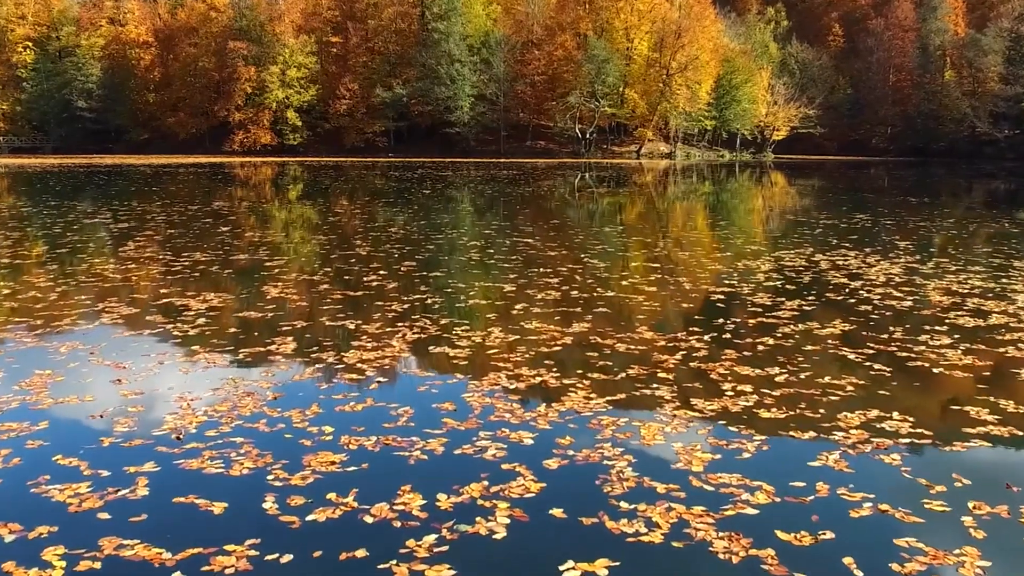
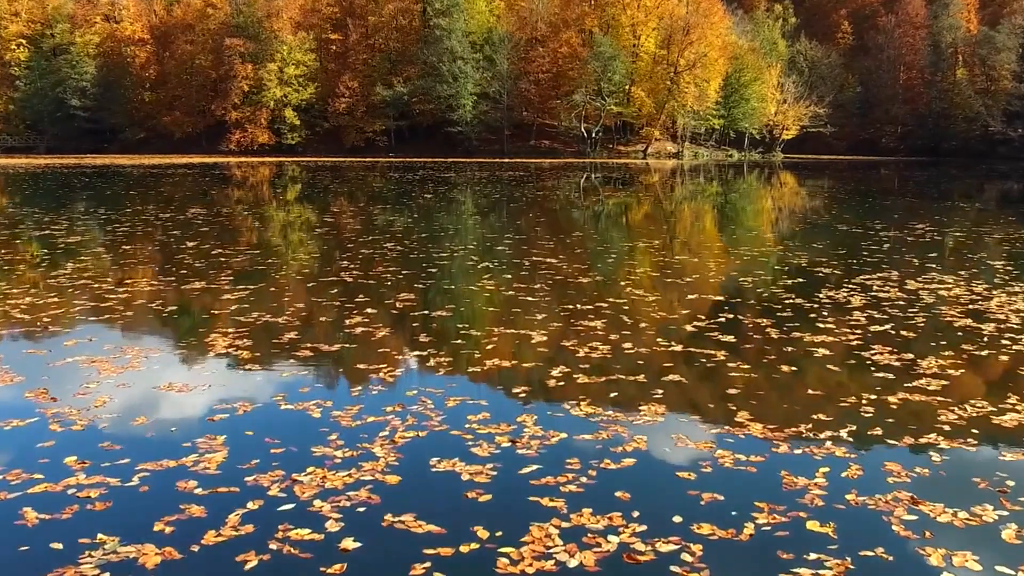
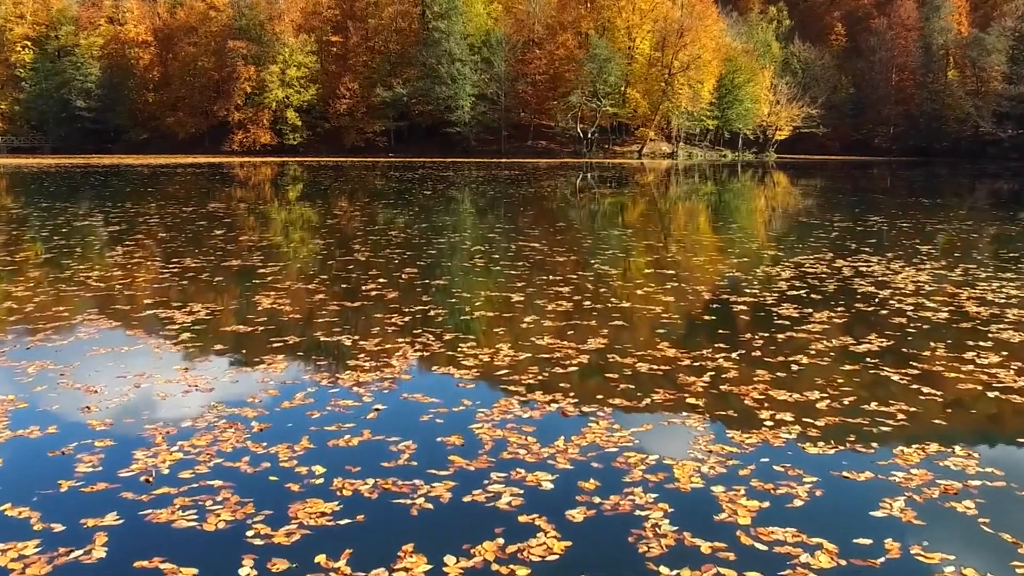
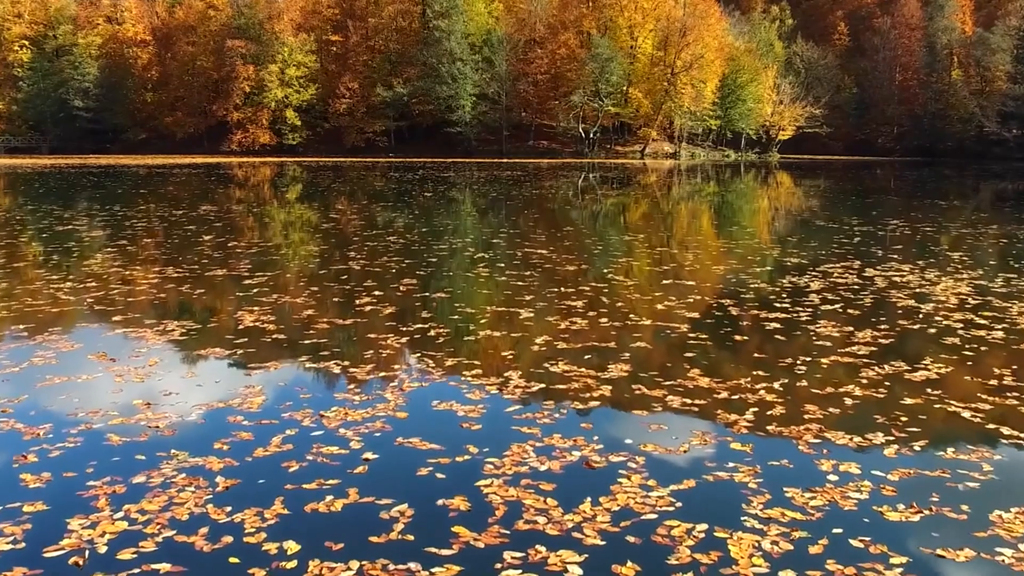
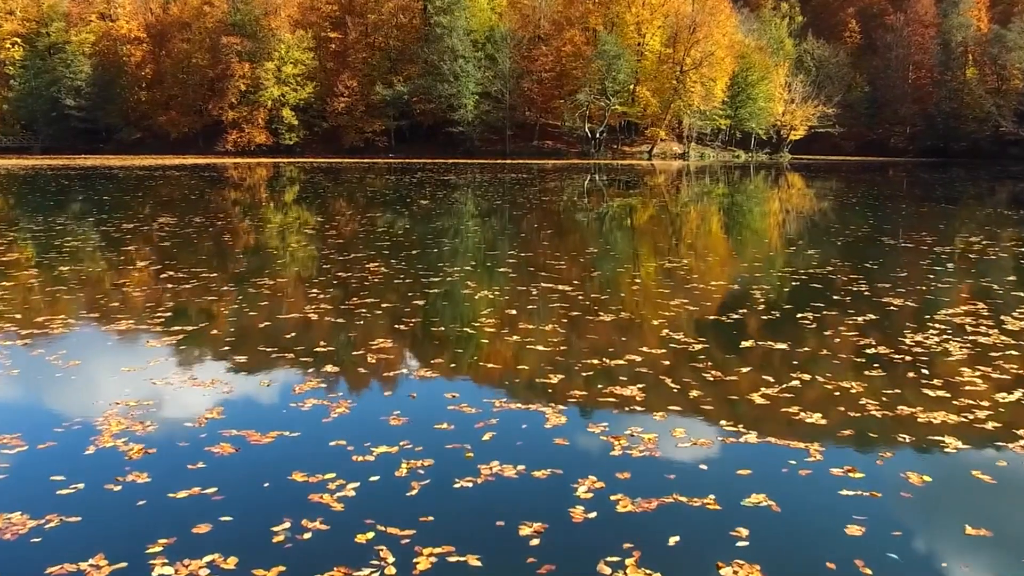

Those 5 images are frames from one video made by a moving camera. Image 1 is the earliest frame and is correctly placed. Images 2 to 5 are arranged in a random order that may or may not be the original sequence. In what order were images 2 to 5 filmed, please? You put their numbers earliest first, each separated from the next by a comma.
3, 4, 2, 5
